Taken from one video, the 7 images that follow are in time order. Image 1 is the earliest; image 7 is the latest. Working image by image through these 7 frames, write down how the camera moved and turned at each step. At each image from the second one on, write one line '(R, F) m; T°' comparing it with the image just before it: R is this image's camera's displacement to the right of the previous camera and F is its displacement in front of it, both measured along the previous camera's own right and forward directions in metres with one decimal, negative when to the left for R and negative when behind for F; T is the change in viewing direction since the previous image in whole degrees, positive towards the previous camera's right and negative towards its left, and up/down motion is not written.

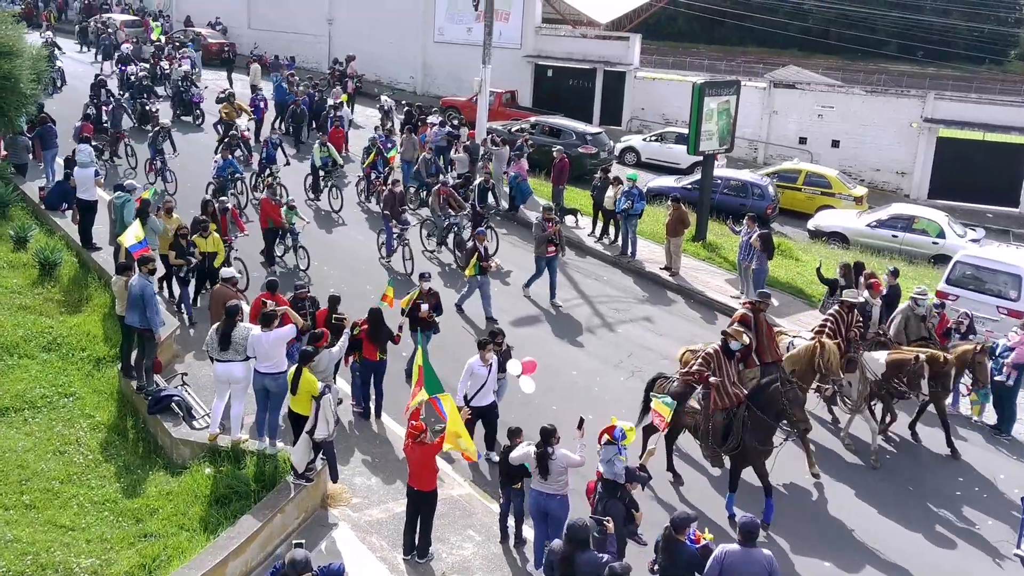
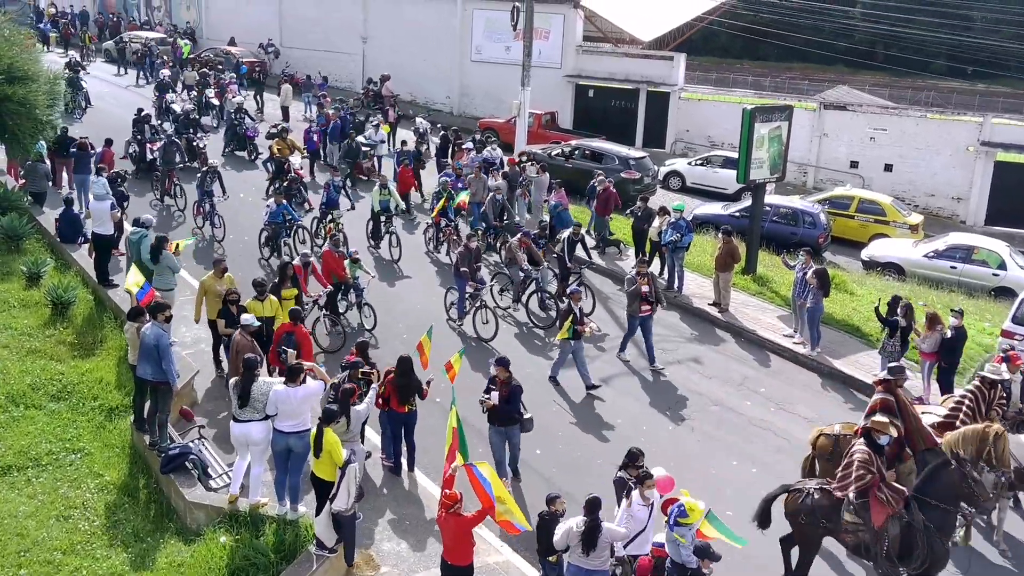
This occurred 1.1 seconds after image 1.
(0.0, +0.9) m; -1°
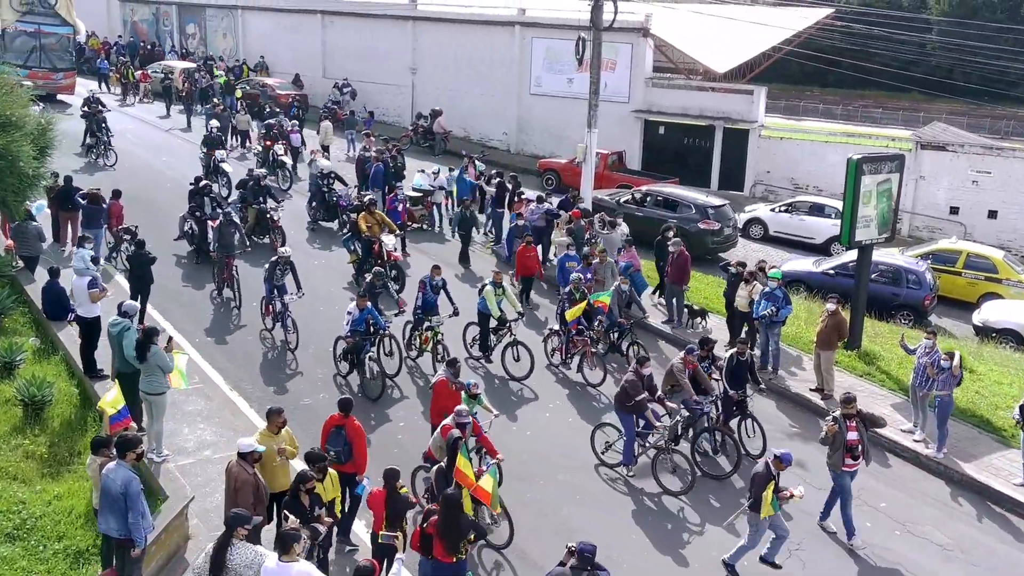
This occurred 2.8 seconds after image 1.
(-0.1, +2.6) m; -2°
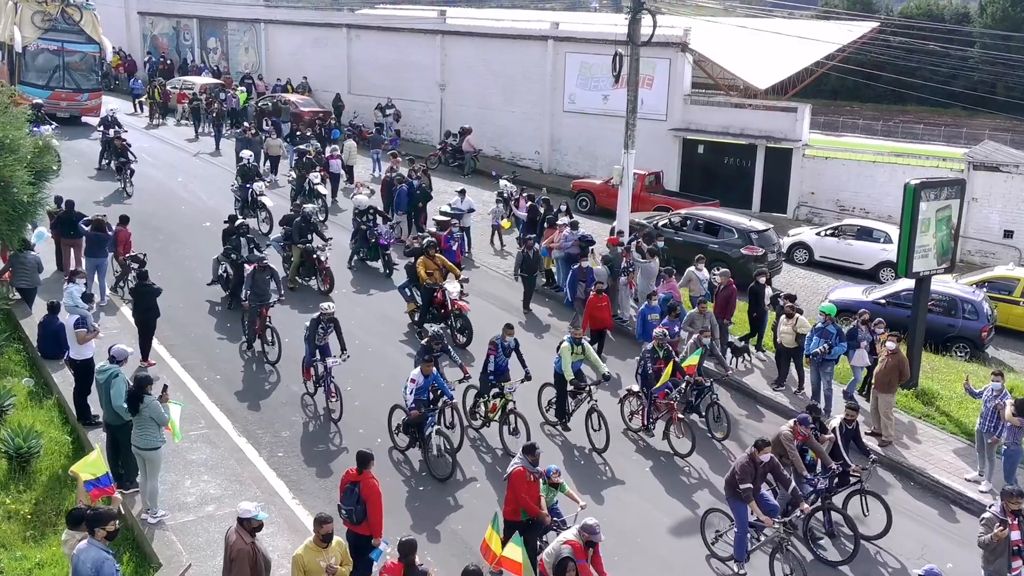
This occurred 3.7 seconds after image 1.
(0.0, +1.1) m; -1°
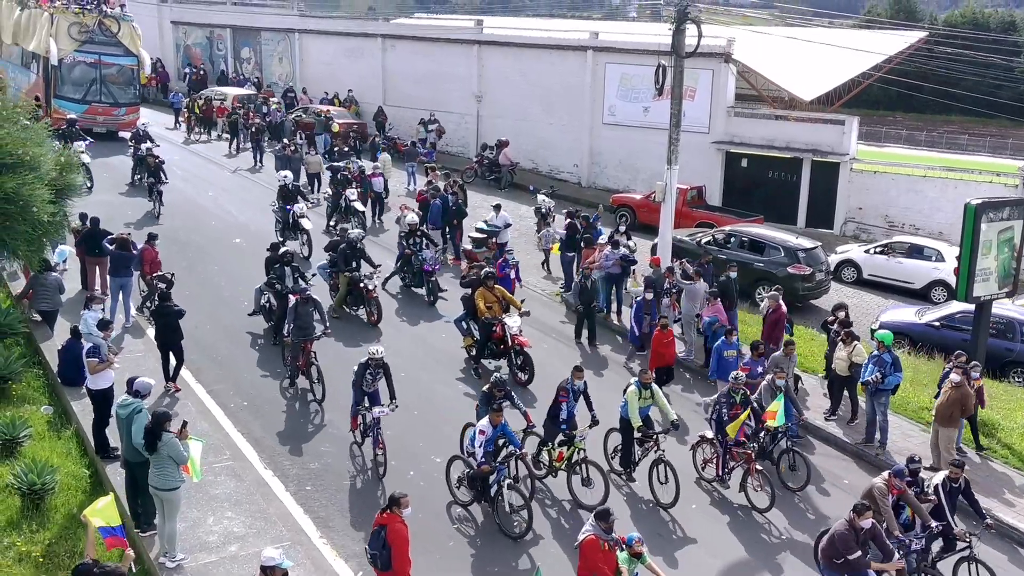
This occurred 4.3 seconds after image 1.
(-0.1, +0.6) m; -1°
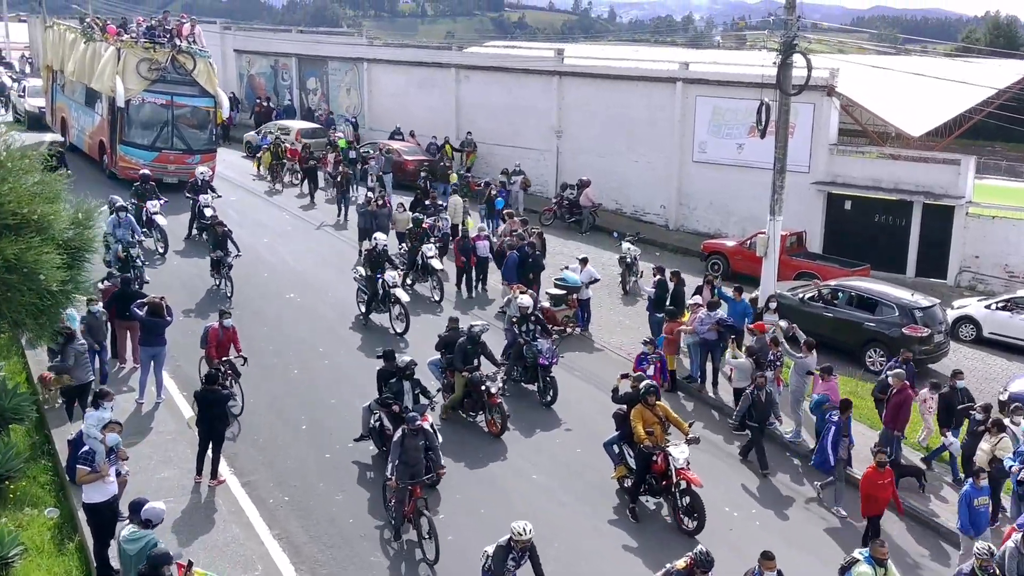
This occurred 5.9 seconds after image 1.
(-0.1, +1.8) m; -3°
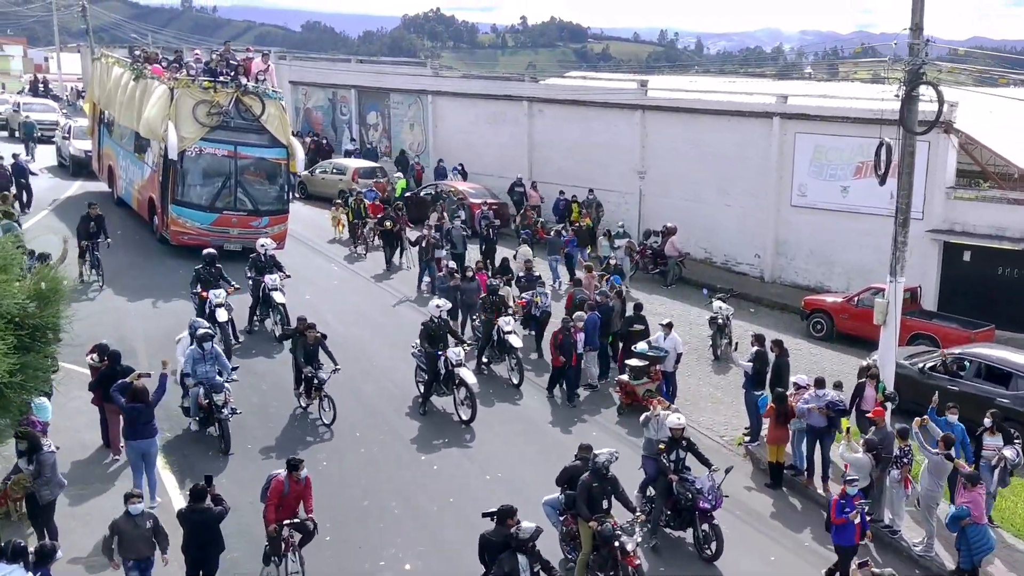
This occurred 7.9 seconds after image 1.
(+0.1, +2.3) m; -3°
